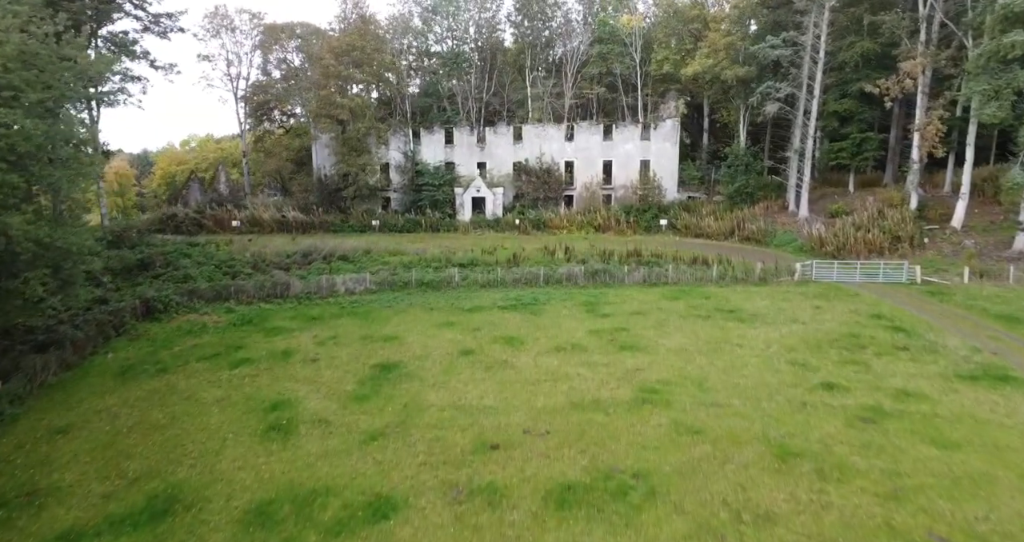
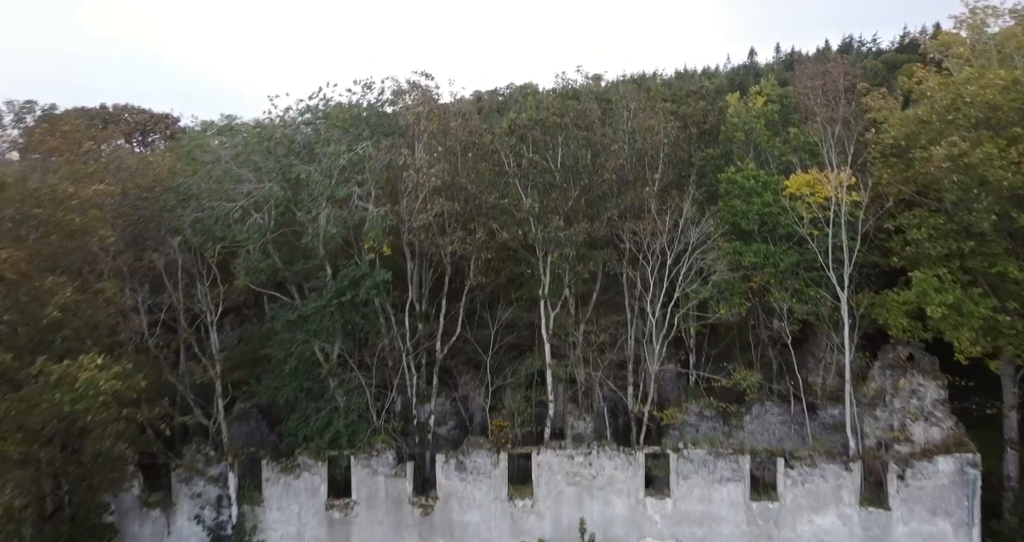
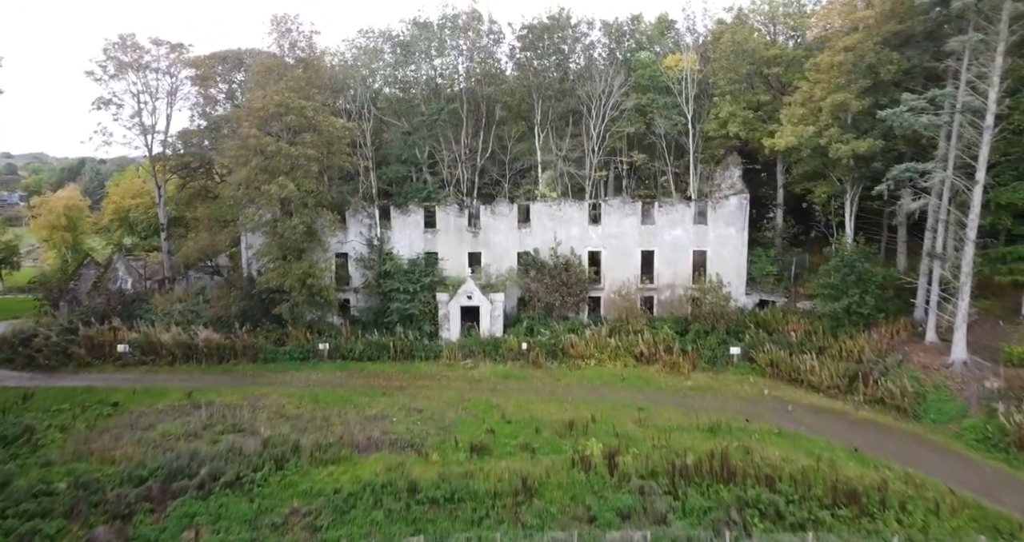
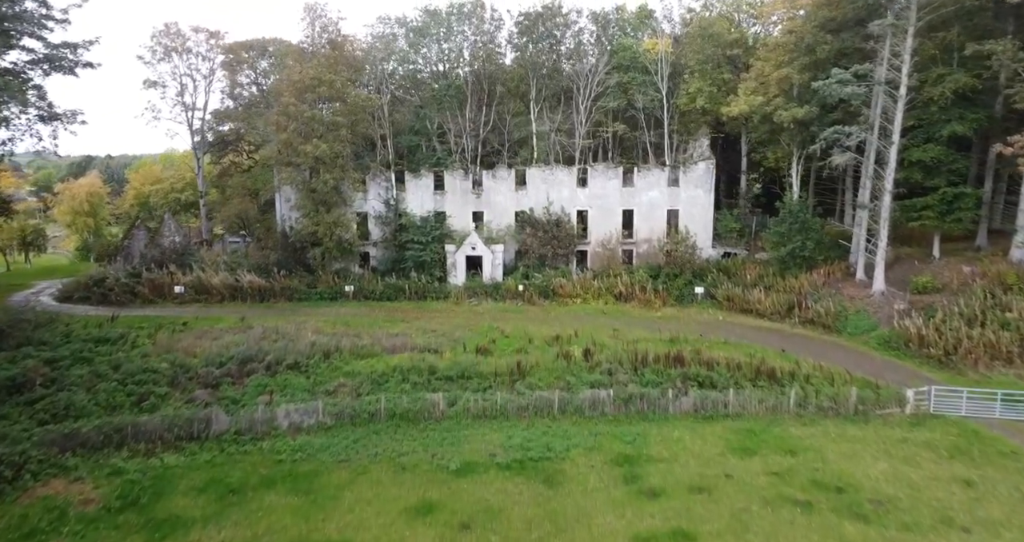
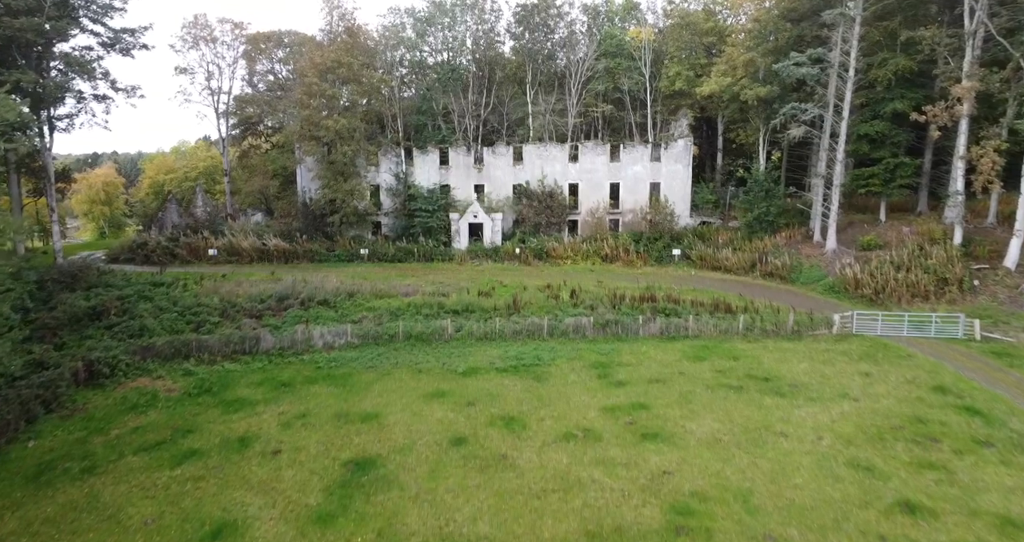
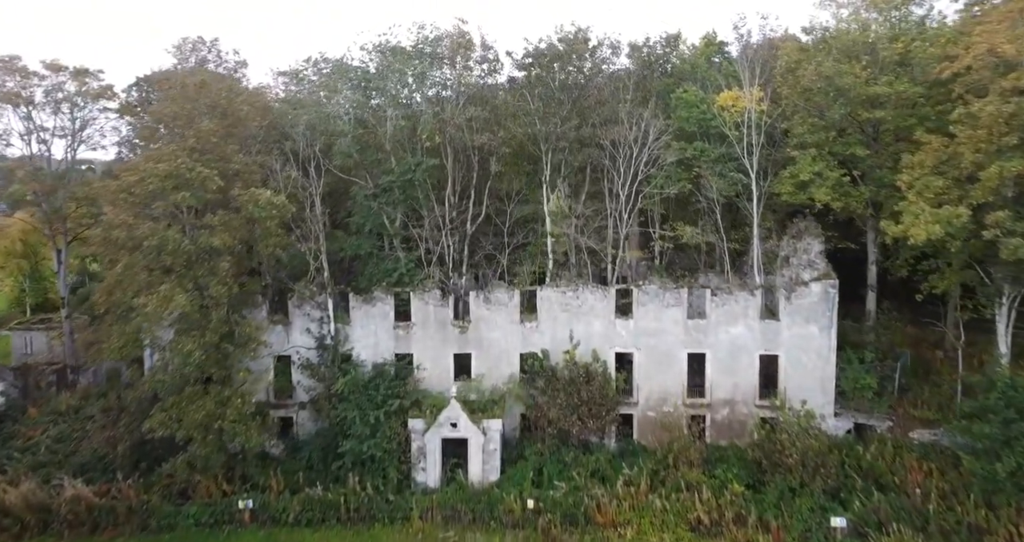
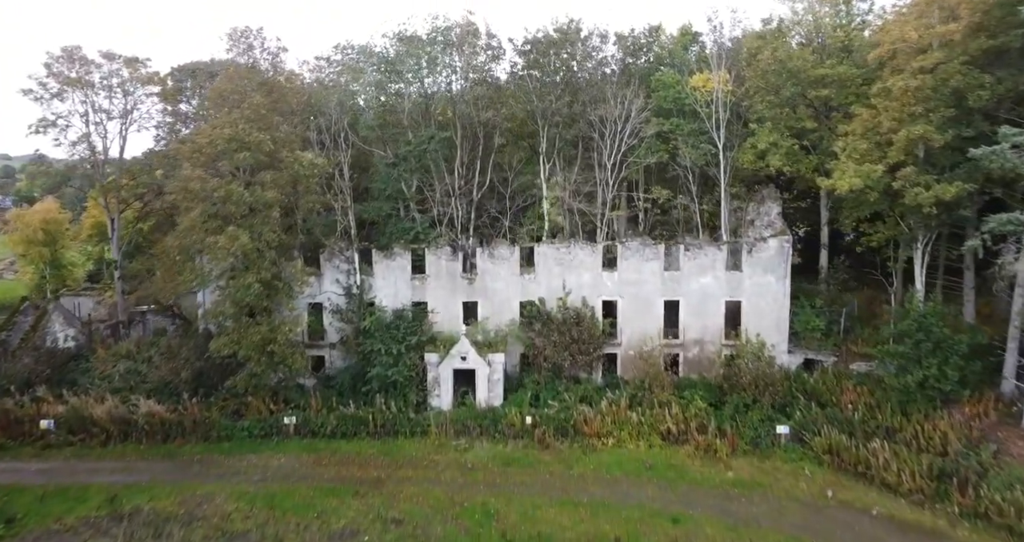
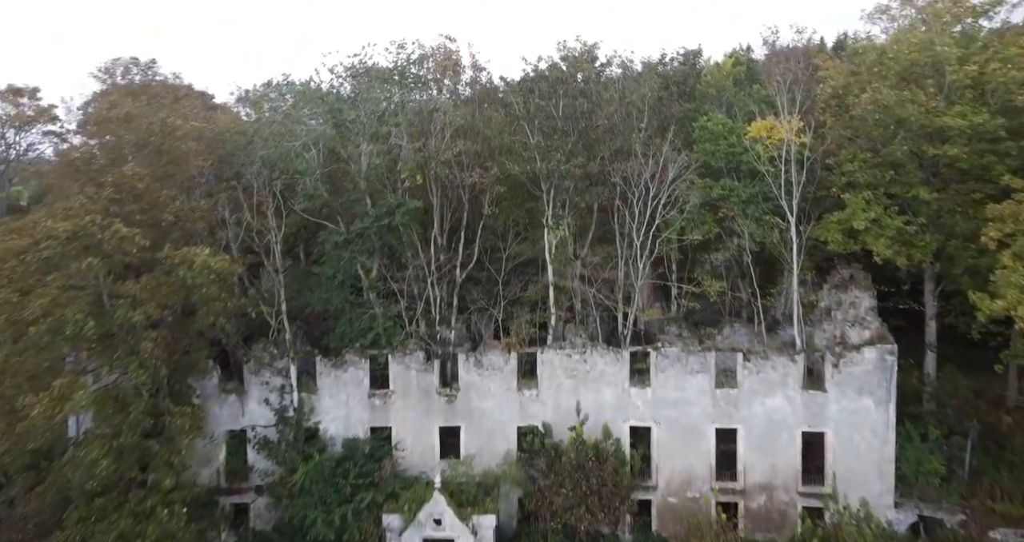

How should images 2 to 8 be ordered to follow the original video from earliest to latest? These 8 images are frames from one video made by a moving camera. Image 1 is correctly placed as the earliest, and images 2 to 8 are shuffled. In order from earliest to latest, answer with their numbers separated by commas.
5, 4, 3, 7, 6, 8, 2
